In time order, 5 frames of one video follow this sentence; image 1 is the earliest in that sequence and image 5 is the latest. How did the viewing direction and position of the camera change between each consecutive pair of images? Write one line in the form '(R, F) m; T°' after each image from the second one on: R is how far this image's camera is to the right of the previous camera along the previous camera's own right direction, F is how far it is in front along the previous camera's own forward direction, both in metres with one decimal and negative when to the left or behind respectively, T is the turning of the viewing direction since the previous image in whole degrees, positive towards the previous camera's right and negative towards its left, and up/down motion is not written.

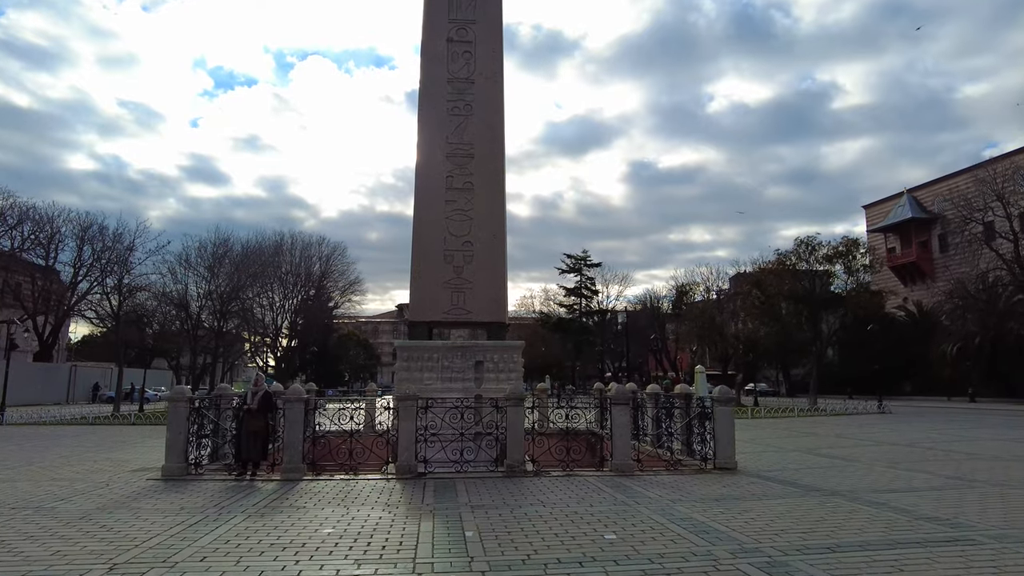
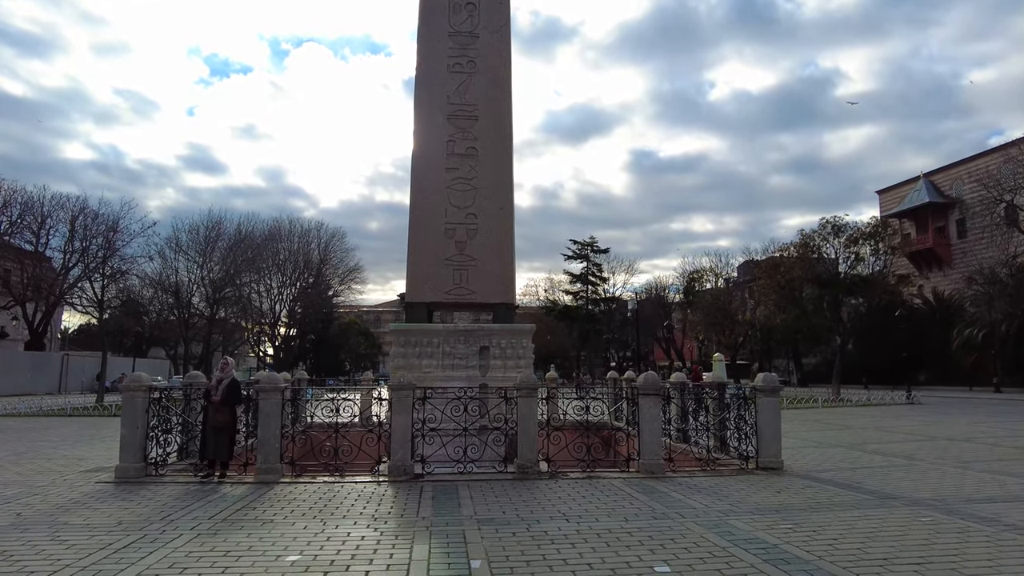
(-0.1, +1.5) m; 0°
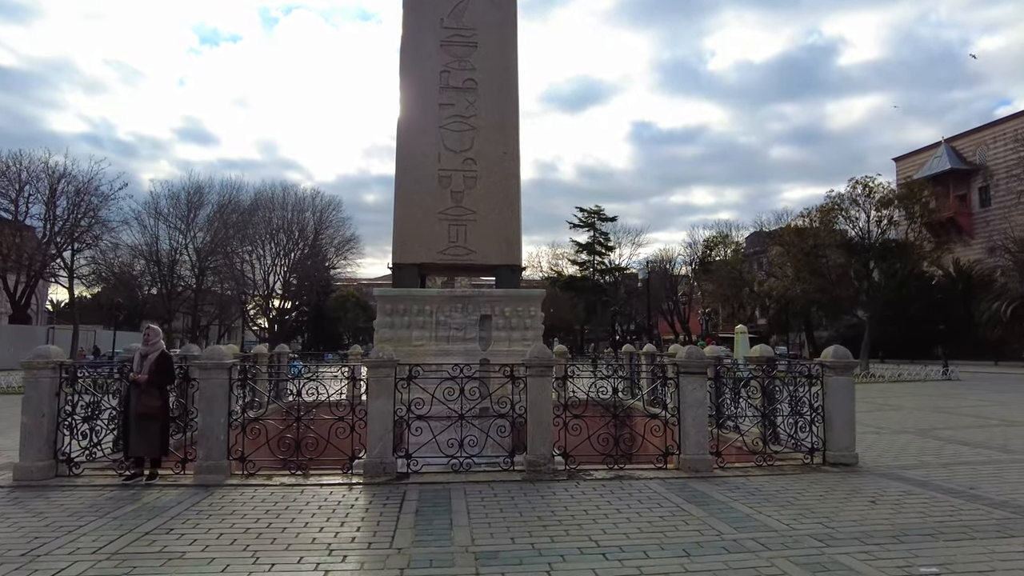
(-0.1, +1.9) m; 0°
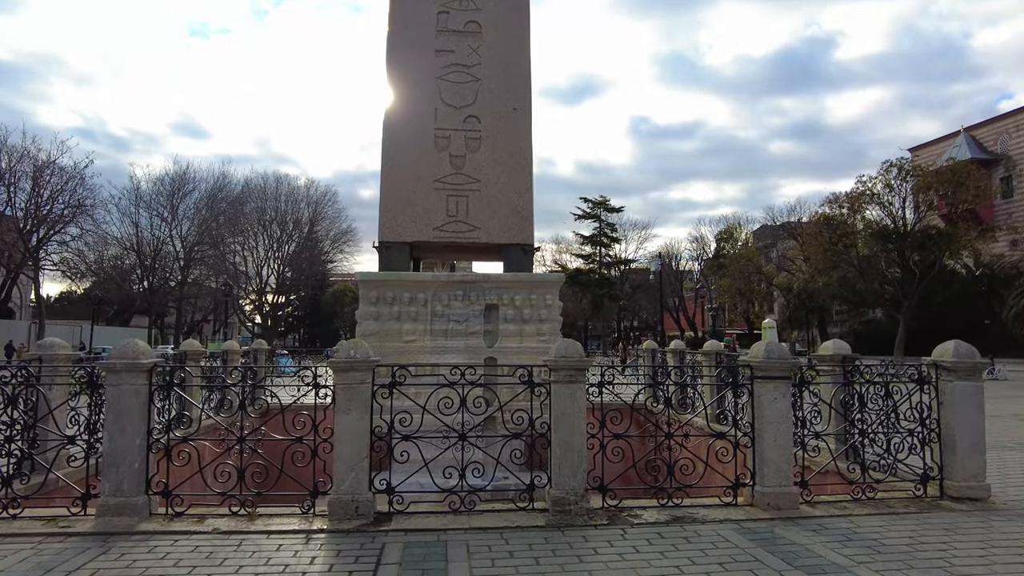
(-0.2, +1.9) m; 0°
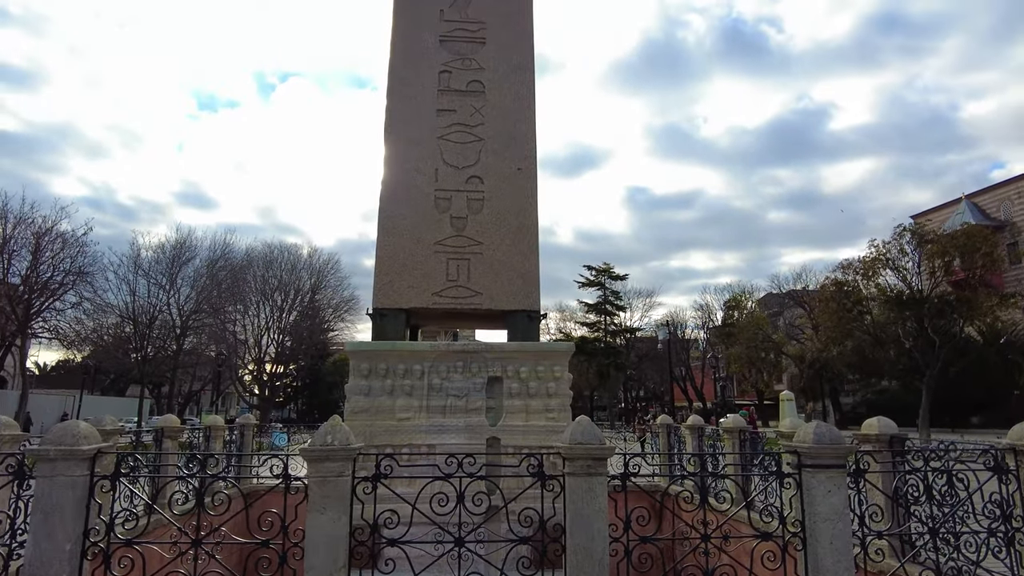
(0.0, +0.7) m; 0°
